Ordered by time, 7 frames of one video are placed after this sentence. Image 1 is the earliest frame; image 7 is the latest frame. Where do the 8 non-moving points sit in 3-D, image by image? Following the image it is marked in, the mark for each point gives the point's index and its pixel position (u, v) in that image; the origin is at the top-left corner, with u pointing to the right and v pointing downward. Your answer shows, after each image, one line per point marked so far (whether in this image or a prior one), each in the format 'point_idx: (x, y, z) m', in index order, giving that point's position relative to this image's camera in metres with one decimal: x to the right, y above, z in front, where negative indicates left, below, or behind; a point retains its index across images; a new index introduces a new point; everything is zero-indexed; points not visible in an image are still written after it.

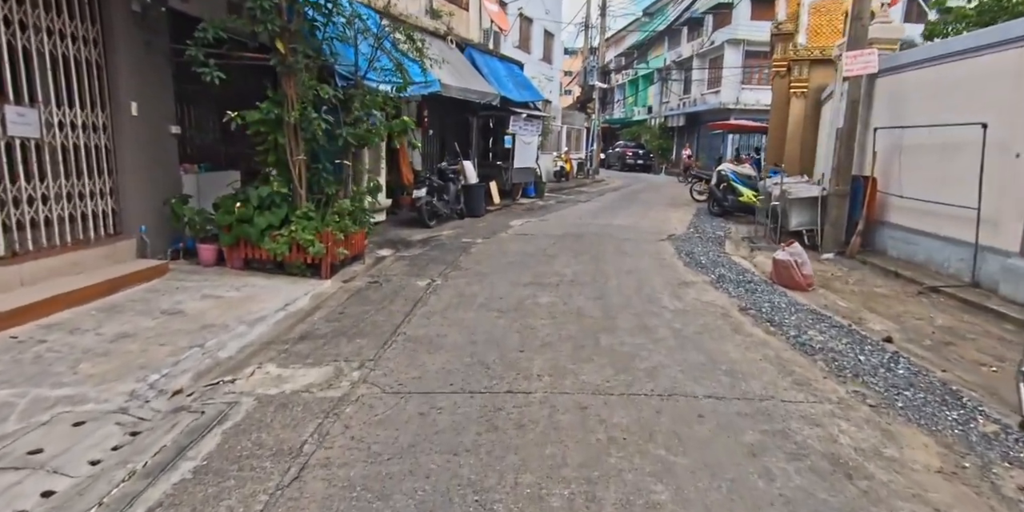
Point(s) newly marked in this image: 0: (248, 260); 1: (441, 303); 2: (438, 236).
0: (-2.8, 0.0, +6.7) m
1: (-0.6, -0.4, +5.6) m
2: (-1.2, +0.3, +10.1) m
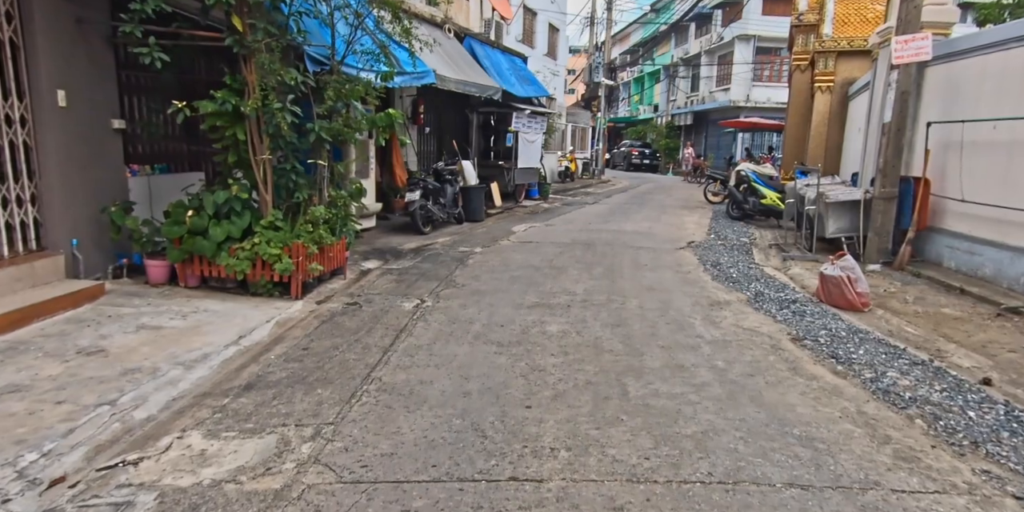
0: (-2.7, -0.2, +5.7) m
1: (-0.6, -0.6, +4.6) m
2: (-1.1, +0.2, +9.1) m
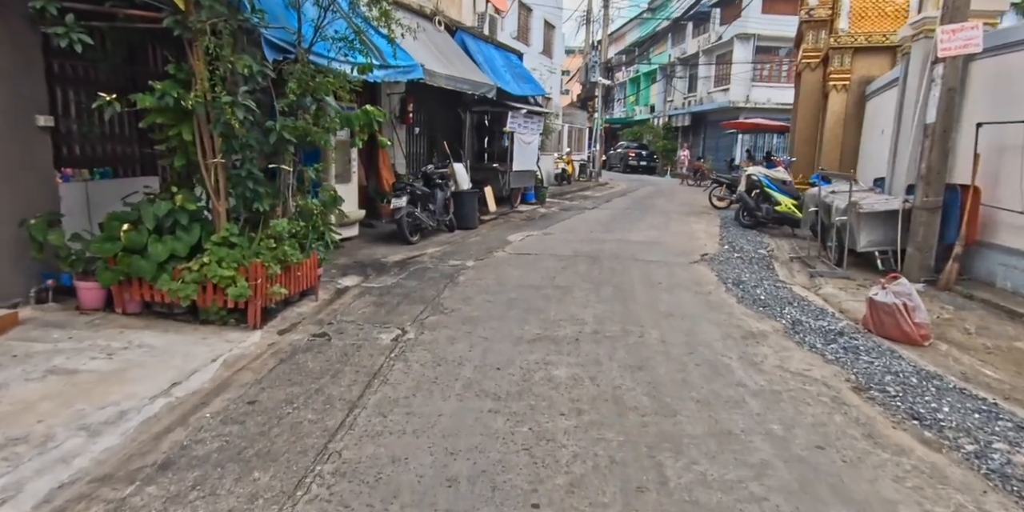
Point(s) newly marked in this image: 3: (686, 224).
0: (-2.7, -0.4, +4.8) m
1: (-0.6, -0.7, +3.7) m
2: (-1.2, 0.0, +8.3) m
3: (+3.3, +0.6, +12.1) m
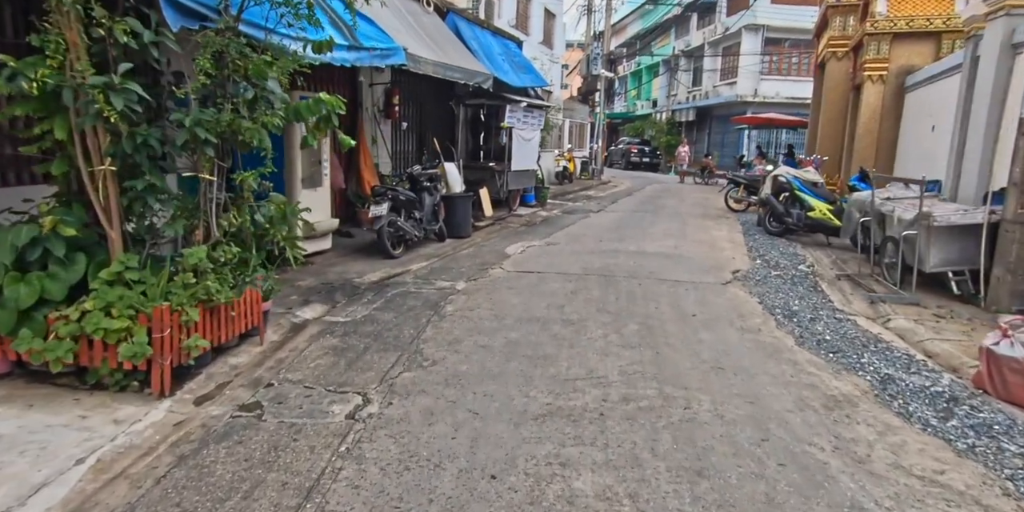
0: (-2.7, -0.6, +3.5) m
1: (-0.6, -1.0, +2.5) m
2: (-1.2, -0.2, +7.0) m
3: (+3.3, +0.4, +10.8) m
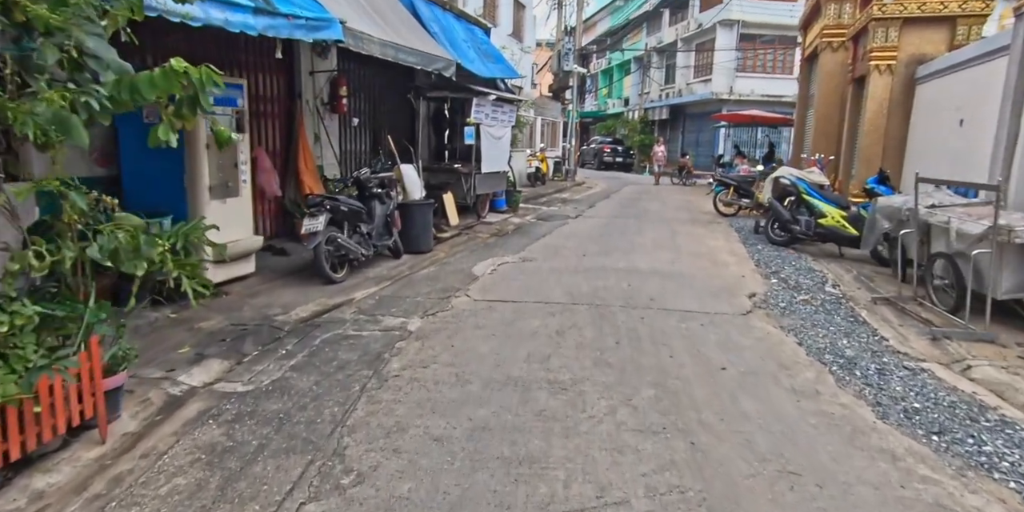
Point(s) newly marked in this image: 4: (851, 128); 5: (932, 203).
0: (-2.8, -0.8, +2.0) m
1: (-0.6, -1.2, +1.0) m
2: (-1.5, -0.4, +5.5) m
3: (+2.8, +0.2, +9.5) m
4: (+6.4, +2.4, +12.1) m
5: (+4.0, +0.5, +6.1) m
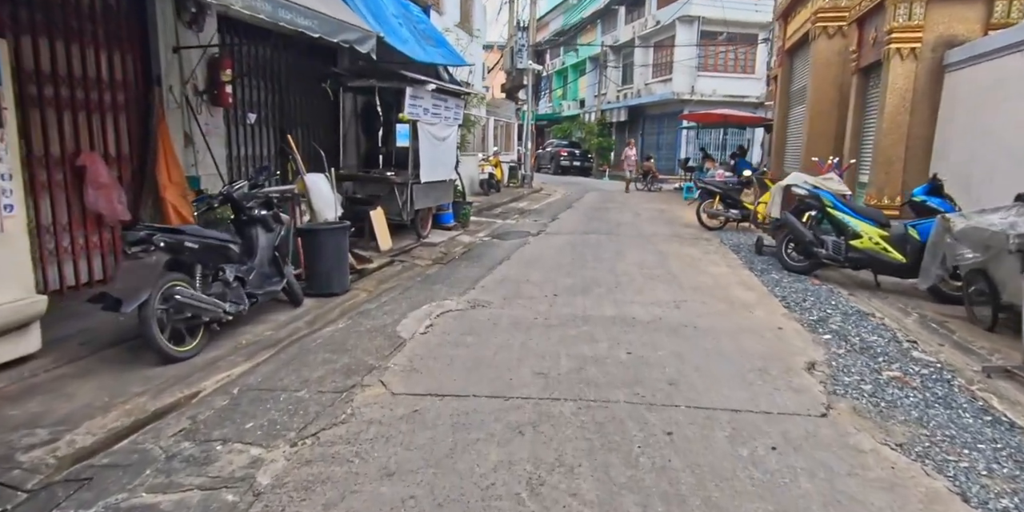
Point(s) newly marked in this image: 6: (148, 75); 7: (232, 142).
0: (-2.9, -1.2, -0.4) m
1: (-0.6, -1.6, -1.2) m
2: (-1.8, -0.8, +3.2) m
3: (+2.2, -0.1, +7.5) m
4: (+5.6, +2.1, +10.4) m
5: (+3.6, +0.2, +4.2) m
6: (-3.5, +1.7, +6.1) m
7: (-3.1, +1.3, +7.2) m
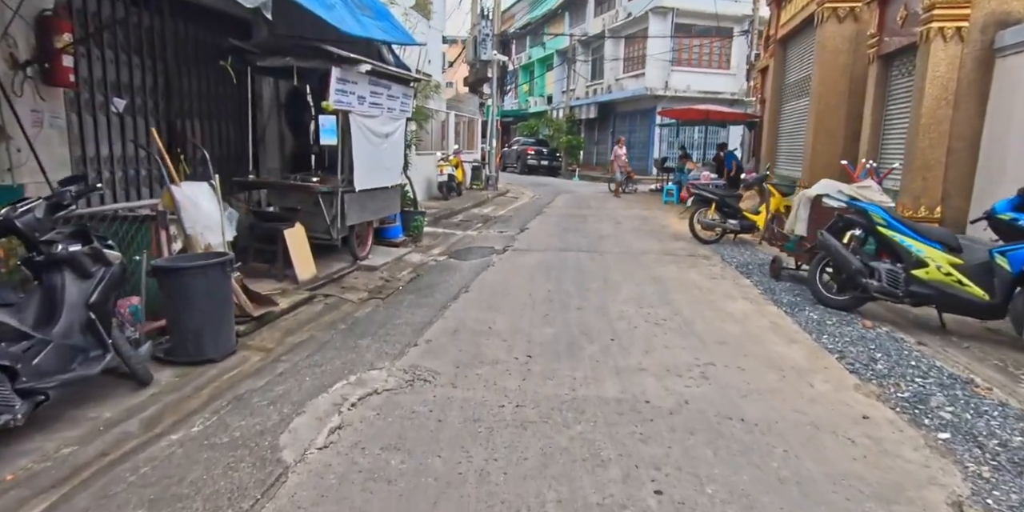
0: (-2.8, -1.6, -2.4) m
1: (-0.5, -1.9, -3.1) m
2: (-1.9, -1.2, +1.3) m
3: (+1.8, -0.4, +5.8) m
4: (+5.0, +1.8, +8.8) m
5: (+3.4, -0.1, +2.5) m
6: (-3.8, +1.4, +4.1) m
7: (-3.5, +0.9, +5.1) m
